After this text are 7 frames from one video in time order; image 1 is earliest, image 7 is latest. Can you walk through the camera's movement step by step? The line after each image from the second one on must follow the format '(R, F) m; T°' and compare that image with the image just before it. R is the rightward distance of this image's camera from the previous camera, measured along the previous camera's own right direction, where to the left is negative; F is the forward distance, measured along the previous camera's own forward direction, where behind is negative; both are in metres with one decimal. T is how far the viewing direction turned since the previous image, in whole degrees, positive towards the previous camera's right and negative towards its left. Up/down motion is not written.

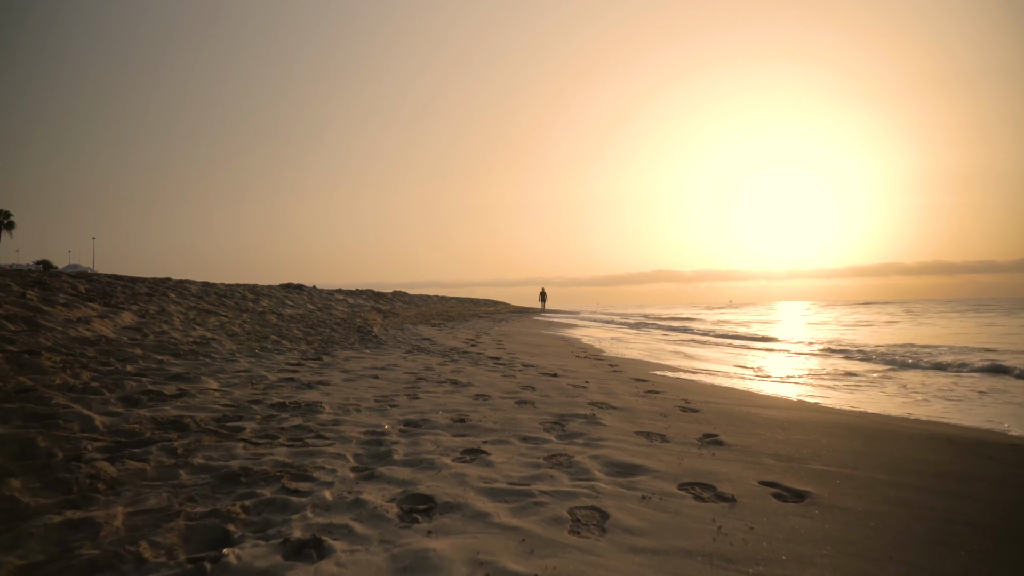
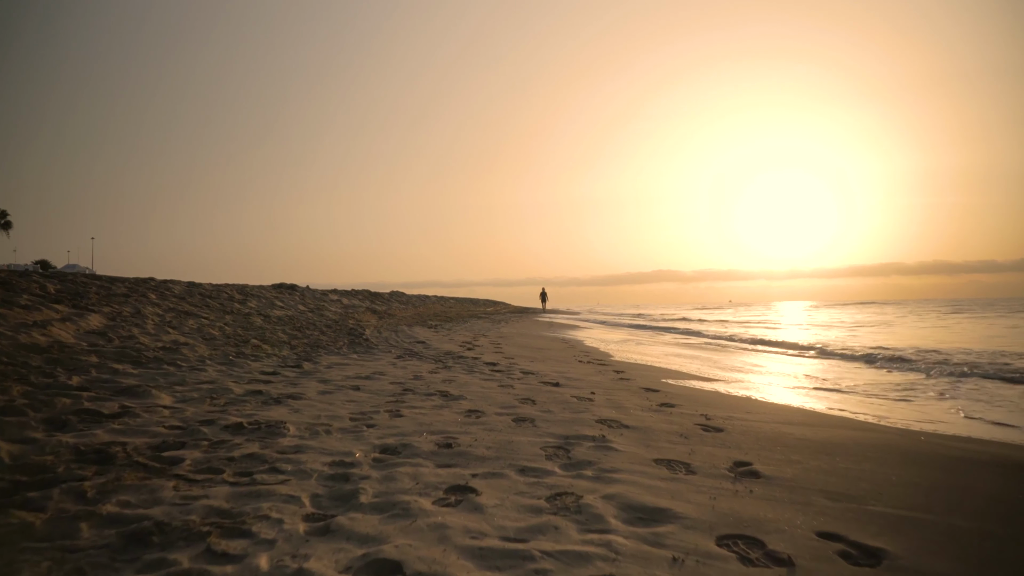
(0.0, +0.6) m; 0°
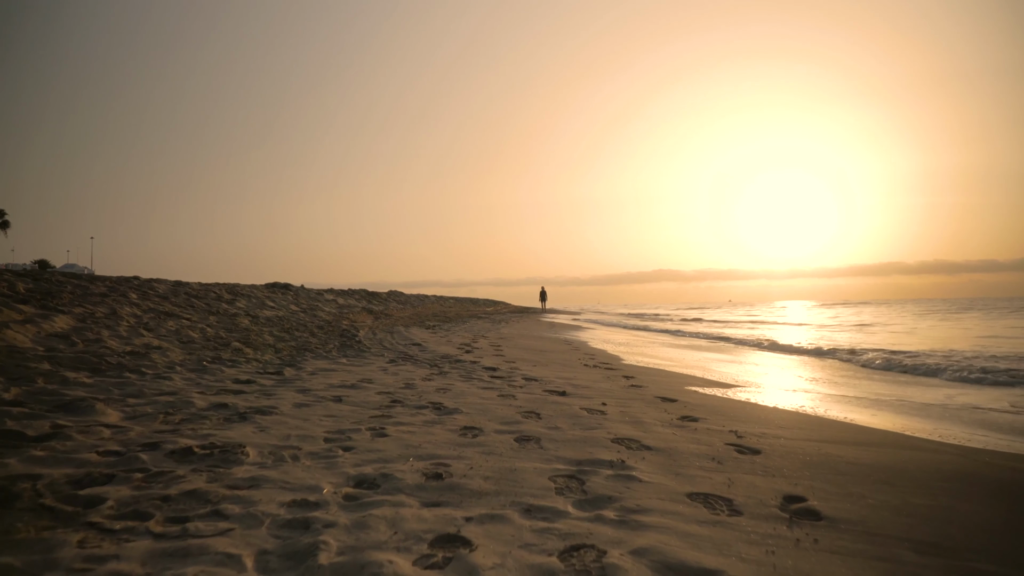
(0.0, +0.6) m; 0°
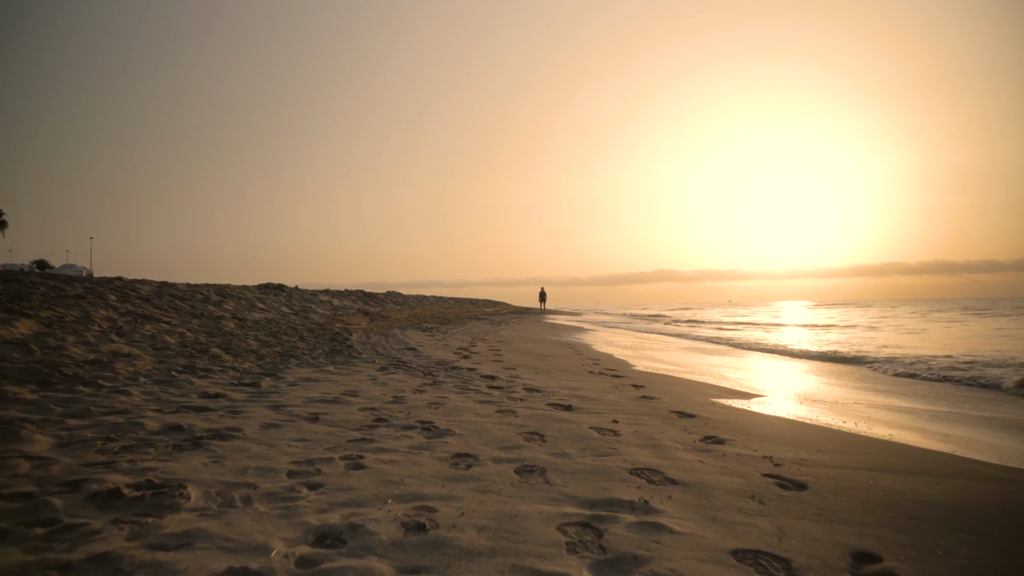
(0.0, +0.5) m; 0°
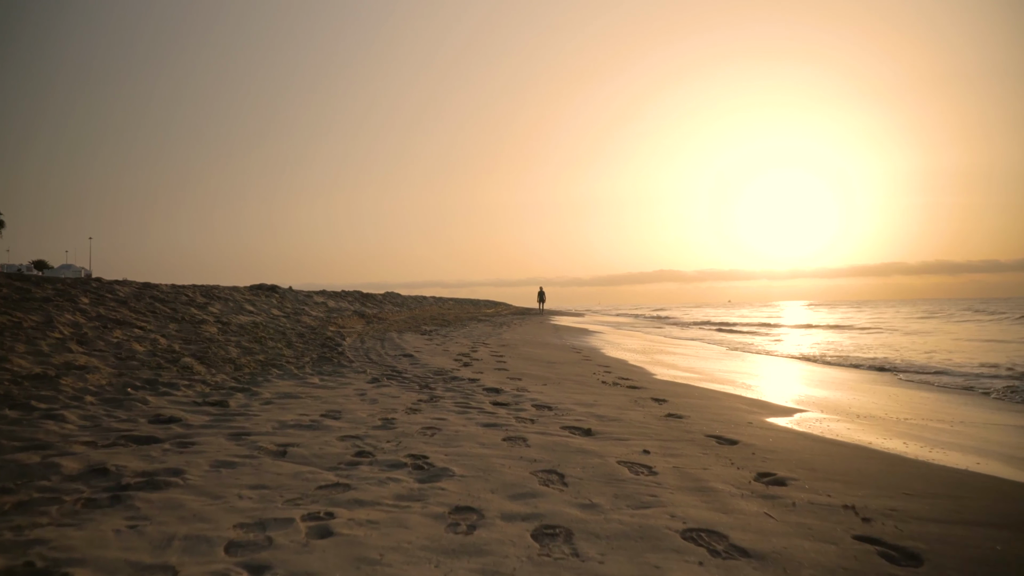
(-0.1, +0.7) m; 0°
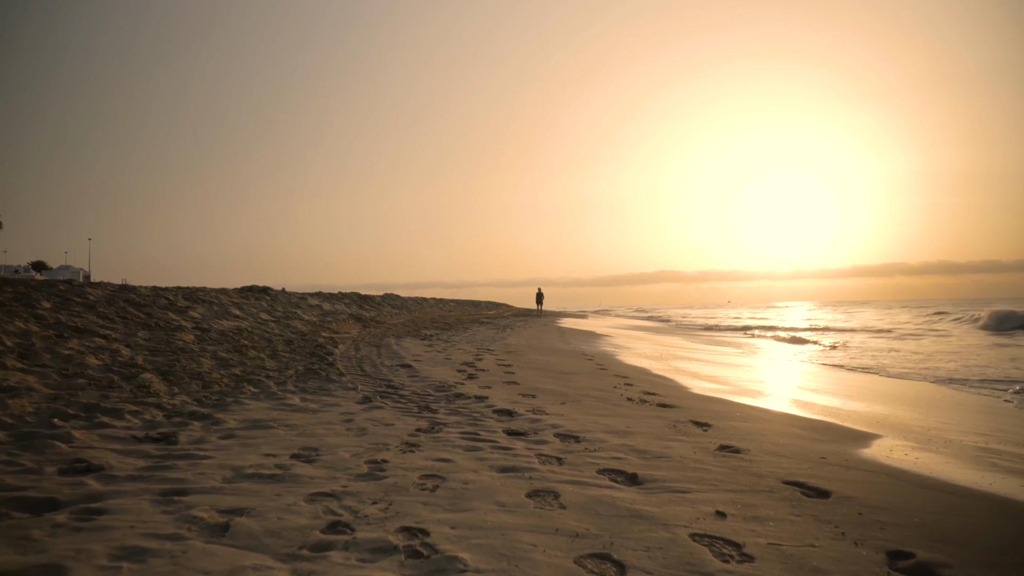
(-0.2, +0.9) m; 0°
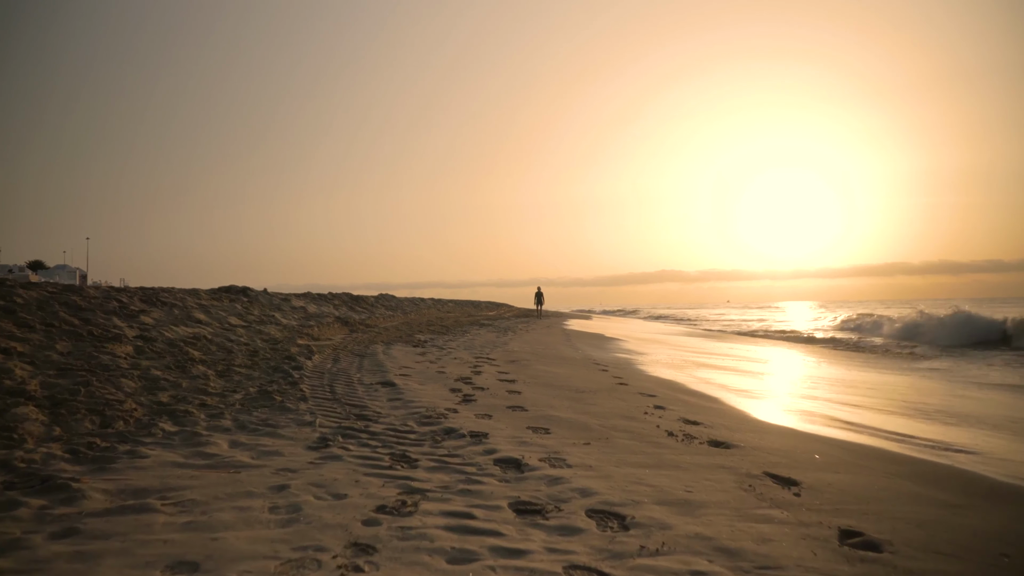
(-0.1, +1.4) m; 0°
